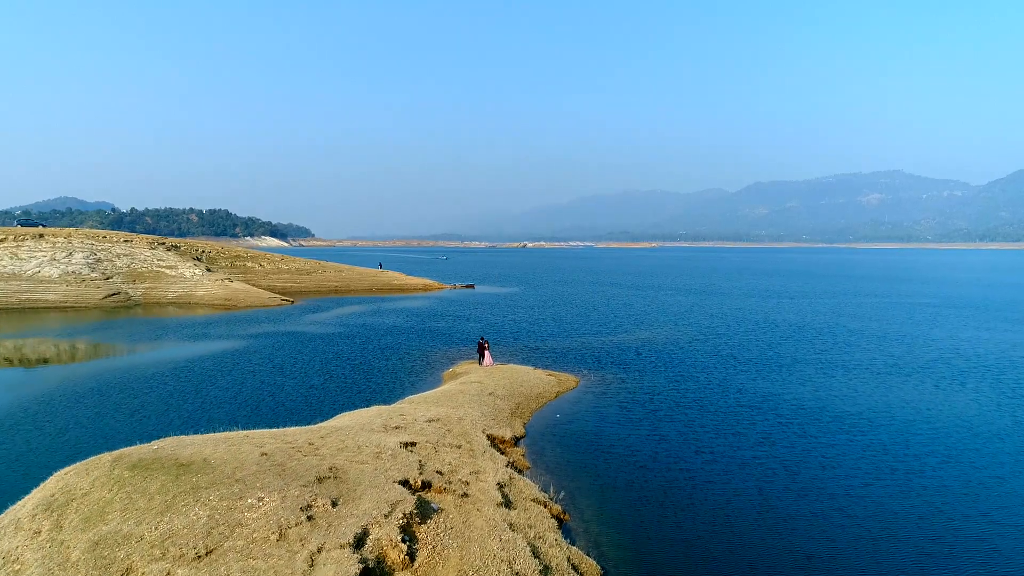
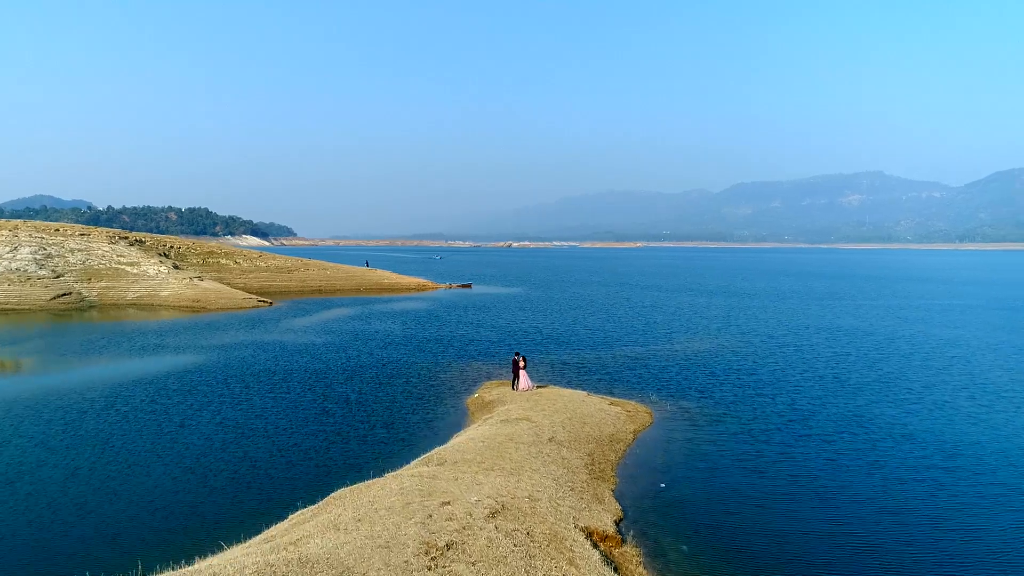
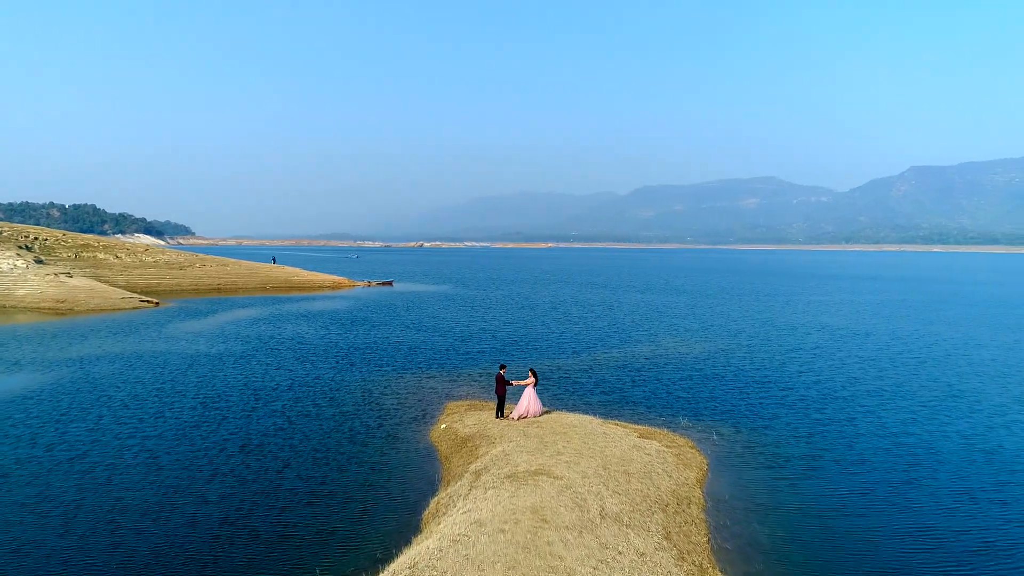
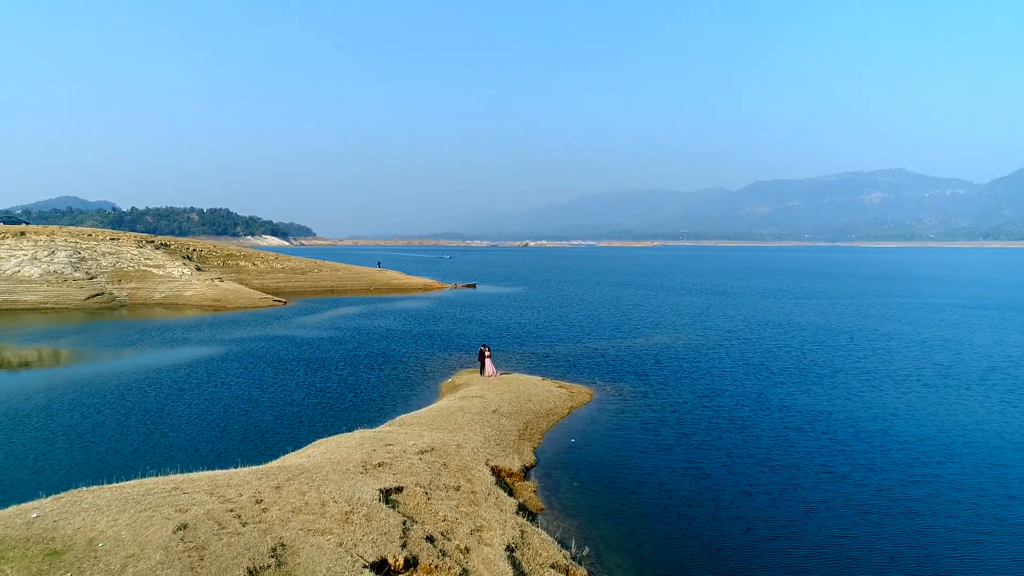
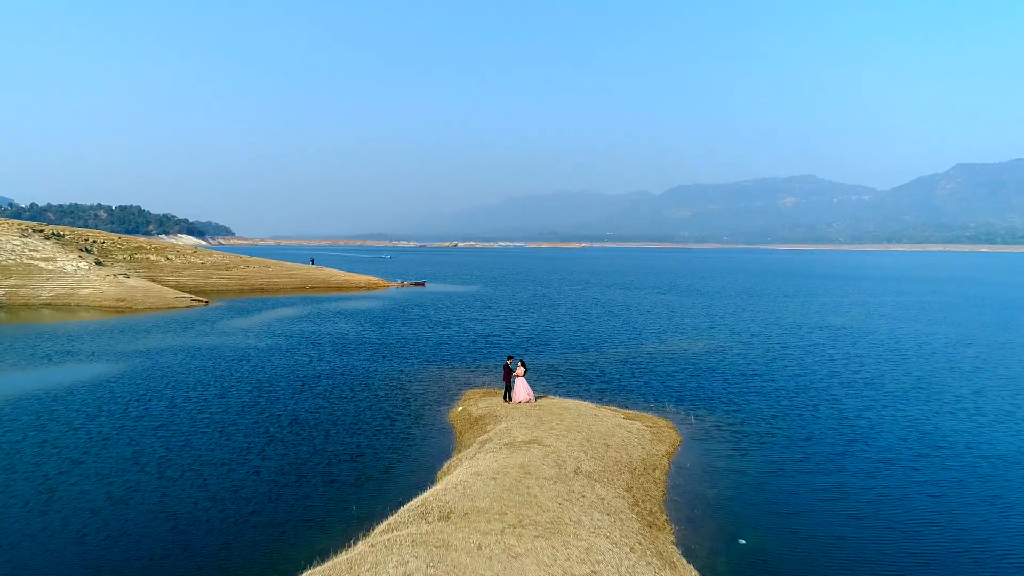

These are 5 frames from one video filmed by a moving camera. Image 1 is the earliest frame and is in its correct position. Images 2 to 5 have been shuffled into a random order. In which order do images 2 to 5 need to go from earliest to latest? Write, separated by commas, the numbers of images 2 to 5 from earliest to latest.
4, 2, 5, 3
